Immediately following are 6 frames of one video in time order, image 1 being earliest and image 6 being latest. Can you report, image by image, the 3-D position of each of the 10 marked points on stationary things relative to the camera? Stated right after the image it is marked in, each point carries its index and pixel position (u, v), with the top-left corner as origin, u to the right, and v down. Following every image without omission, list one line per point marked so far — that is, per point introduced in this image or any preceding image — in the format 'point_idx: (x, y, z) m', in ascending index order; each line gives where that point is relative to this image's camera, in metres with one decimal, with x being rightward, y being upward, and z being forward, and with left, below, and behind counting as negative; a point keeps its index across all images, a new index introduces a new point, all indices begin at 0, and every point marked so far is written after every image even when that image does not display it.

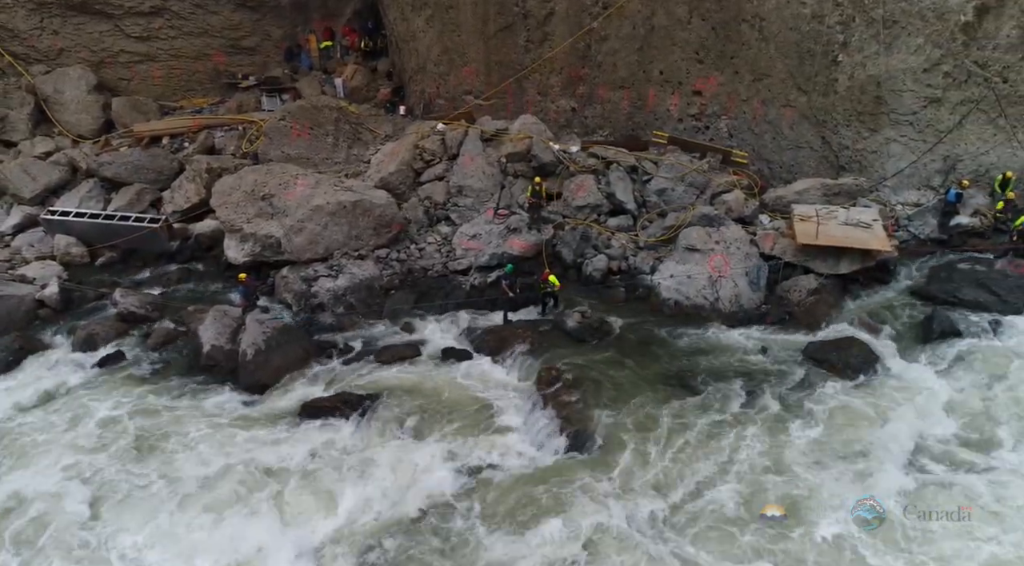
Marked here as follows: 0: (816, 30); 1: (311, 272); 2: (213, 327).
0: (+5.8, +4.9, +13.3) m
1: (-3.7, +0.2, +12.9) m
2: (-4.9, -0.7, +11.3) m
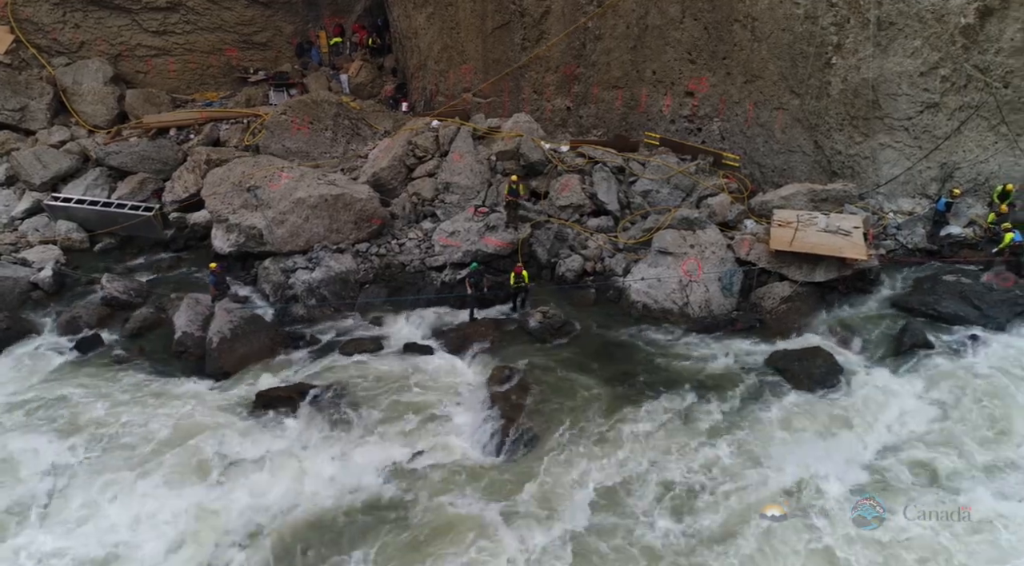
0: (+5.5, +4.7, +12.9) m
1: (-4.2, +0.4, +13.1) m
2: (-5.5, -0.5, +11.6) m
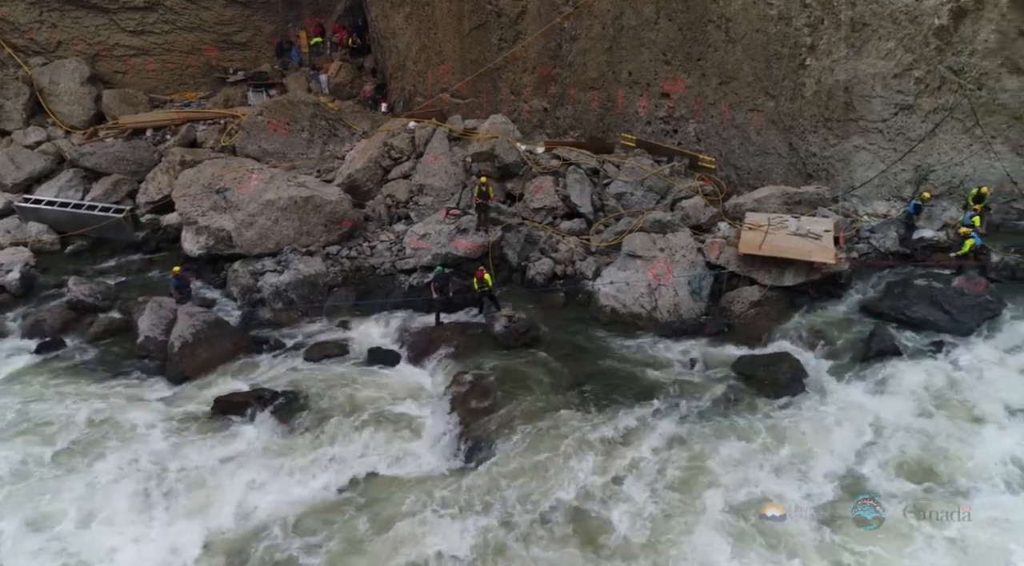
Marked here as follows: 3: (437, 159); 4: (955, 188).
0: (+5.0, +4.6, +12.8) m
1: (-4.7, +0.3, +12.9) m
2: (-6.0, -0.6, +11.4) m
3: (-1.6, +2.7, +15.1) m
4: (+8.1, +1.7, +12.7) m
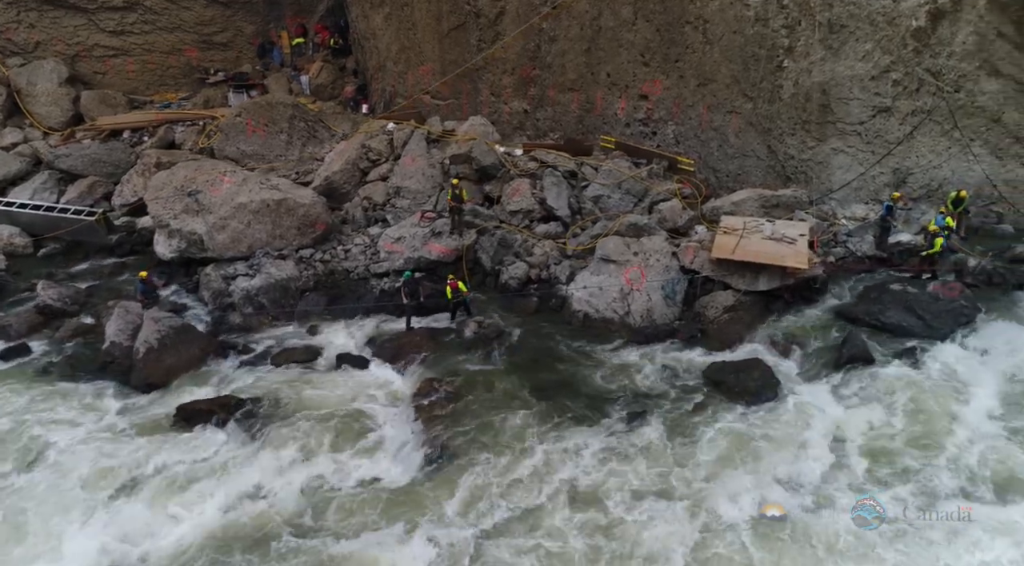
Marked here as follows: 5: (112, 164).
0: (+4.5, +4.6, +12.6) m
1: (-5.2, +0.2, +12.8) m
2: (-6.5, -0.6, +11.3) m
3: (-2.1, +2.6, +14.9) m
4: (+7.6, +1.7, +12.5) m
5: (-9.8, +2.9, +16.9) m
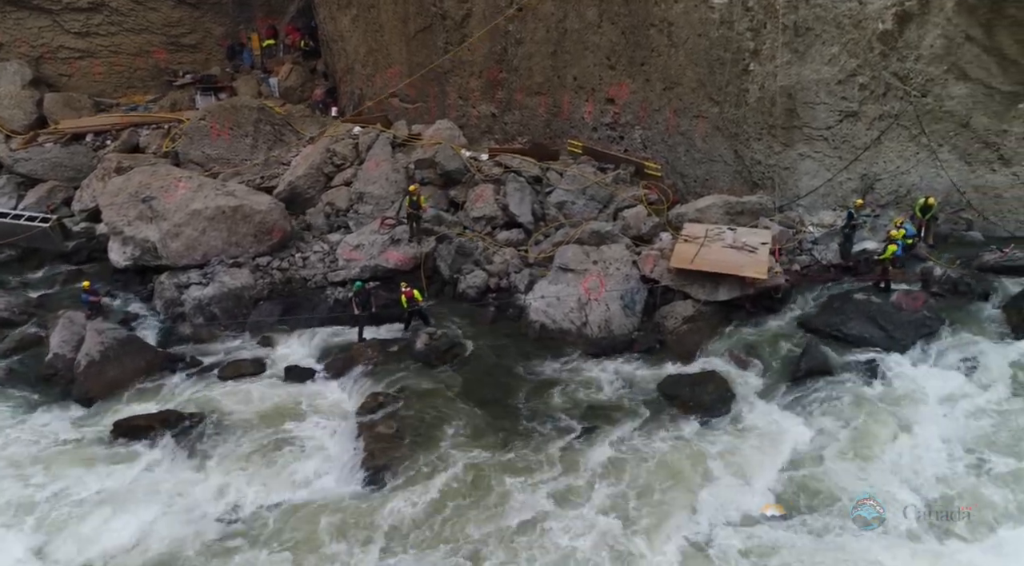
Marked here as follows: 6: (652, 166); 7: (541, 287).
0: (+3.8, +4.4, +12.4) m
1: (-5.9, +0.1, +12.5) m
2: (-7.2, -0.8, +11.0) m
3: (-2.8, +2.5, +14.6) m
4: (+6.9, +1.5, +12.3) m
5: (-10.5, +2.7, +16.6) m
6: (+2.8, +2.4, +14.0) m
7: (+0.5, -0.1, +11.4) m
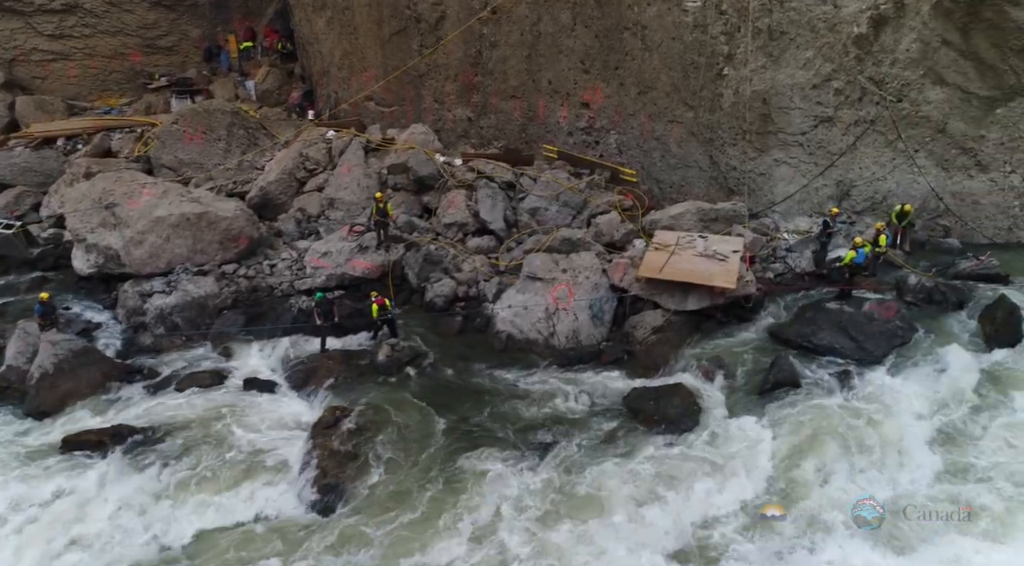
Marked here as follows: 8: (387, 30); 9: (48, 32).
0: (+3.3, +4.3, +12.2) m
1: (-6.4, -0.1, +12.2) m
2: (-7.7, -0.9, +10.7) m
3: (-3.4, +2.3, +14.4) m
4: (+6.4, +1.4, +12.1) m
5: (-11.0, +2.6, +16.3) m
6: (+2.3, +2.2, +13.7) m
7: (0.0, -0.2, +11.2) m
8: (-2.8, +5.7, +15.7) m
9: (-12.7, +6.9, +18.9) m
